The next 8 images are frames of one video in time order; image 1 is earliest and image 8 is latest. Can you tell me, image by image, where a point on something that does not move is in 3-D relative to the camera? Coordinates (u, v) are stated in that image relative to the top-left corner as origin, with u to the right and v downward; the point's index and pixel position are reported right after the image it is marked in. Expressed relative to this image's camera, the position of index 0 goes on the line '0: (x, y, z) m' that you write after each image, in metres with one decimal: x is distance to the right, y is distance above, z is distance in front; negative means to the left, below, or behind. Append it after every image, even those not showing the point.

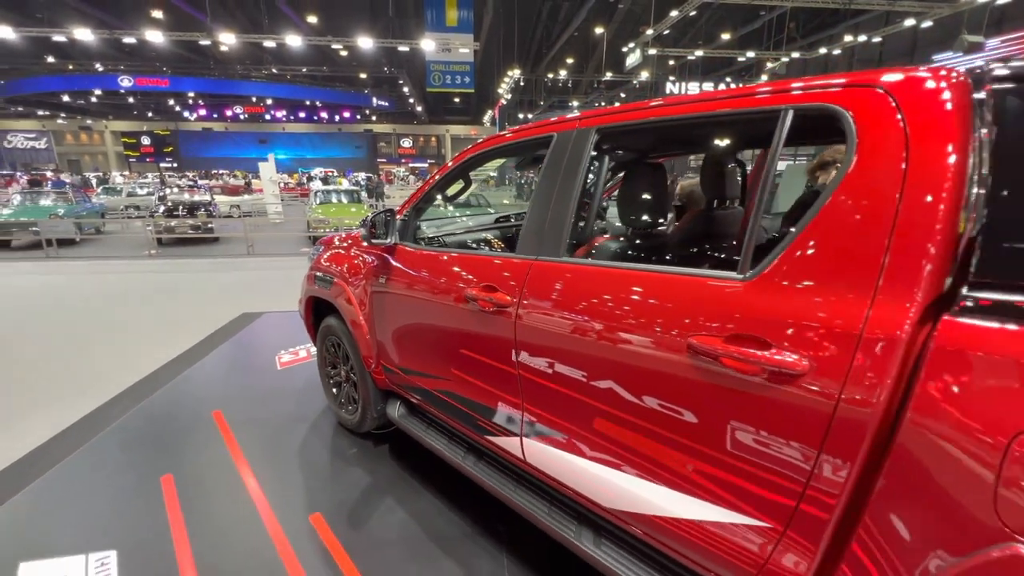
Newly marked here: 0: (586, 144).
0: (+0.2, +0.5, +1.5) m
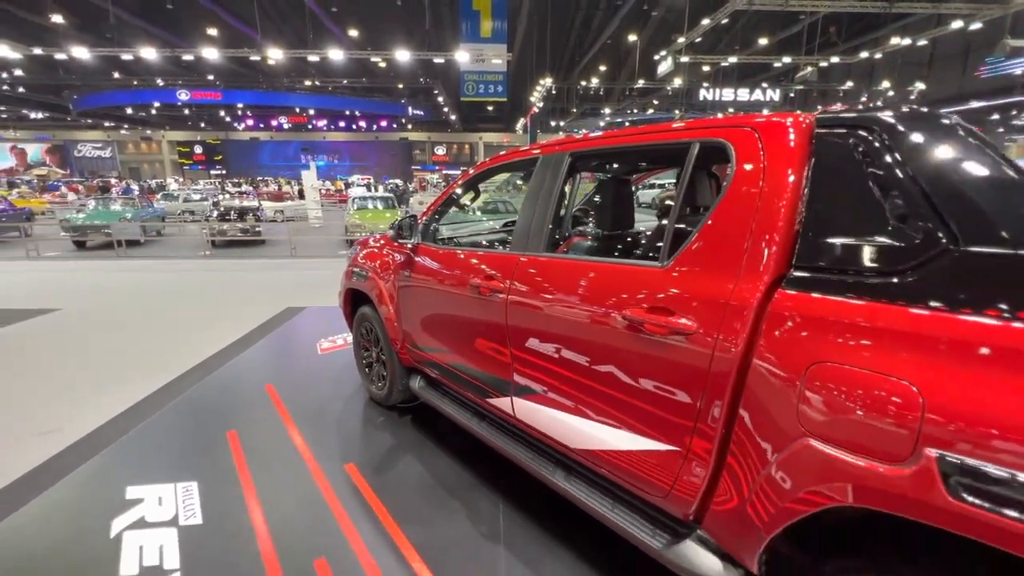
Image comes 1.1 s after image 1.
0: (+0.2, +0.5, +1.9) m
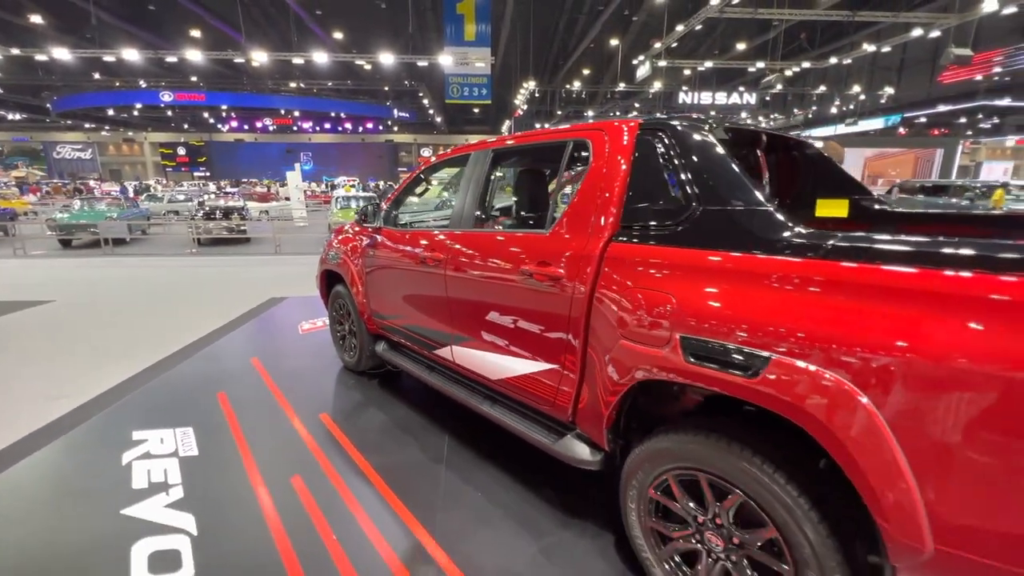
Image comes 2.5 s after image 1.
0: (-0.2, +0.7, +2.4) m
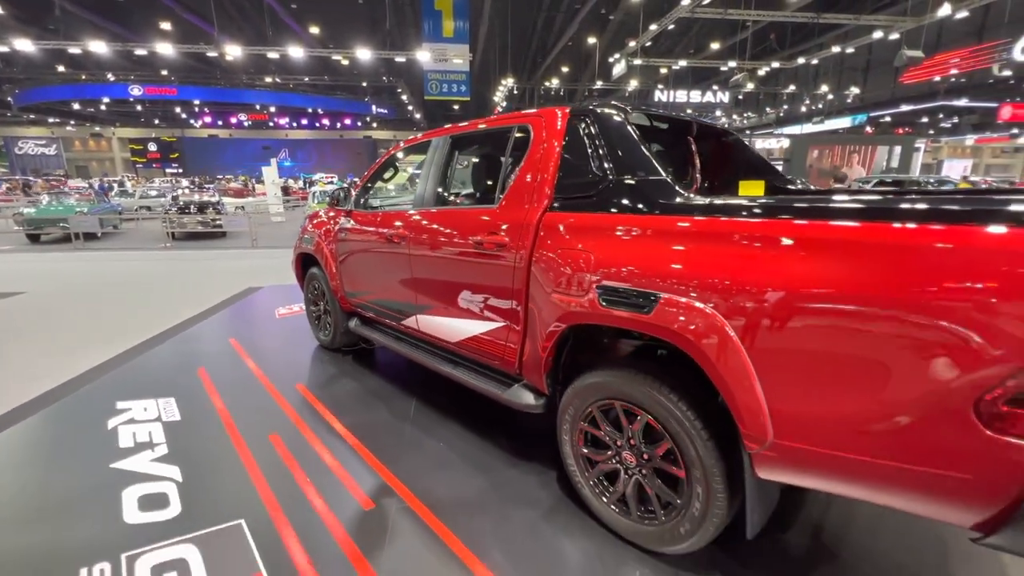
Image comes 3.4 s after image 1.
0: (-0.4, +0.8, +2.7) m
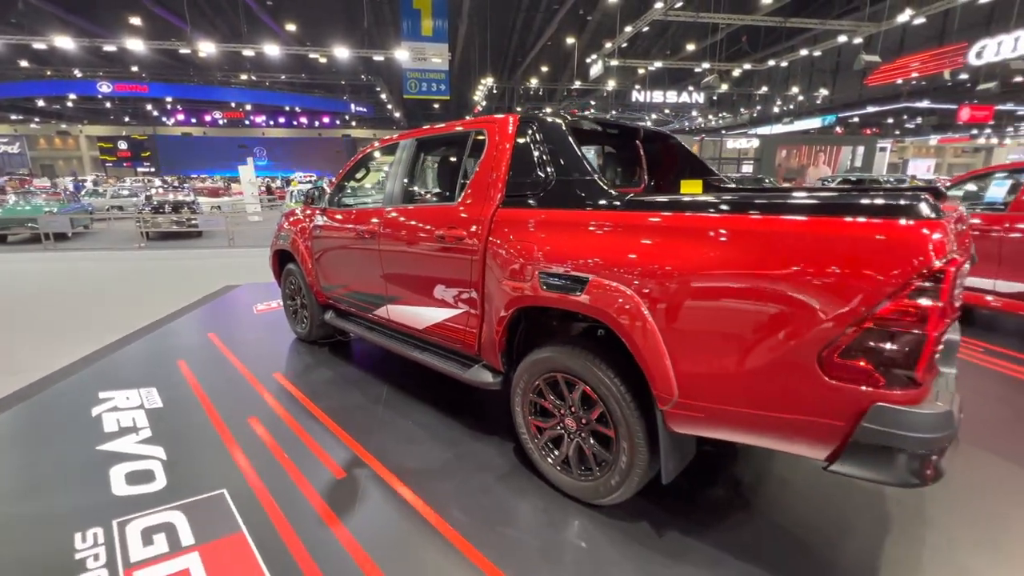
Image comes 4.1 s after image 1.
0: (-0.7, +0.9, +2.9) m
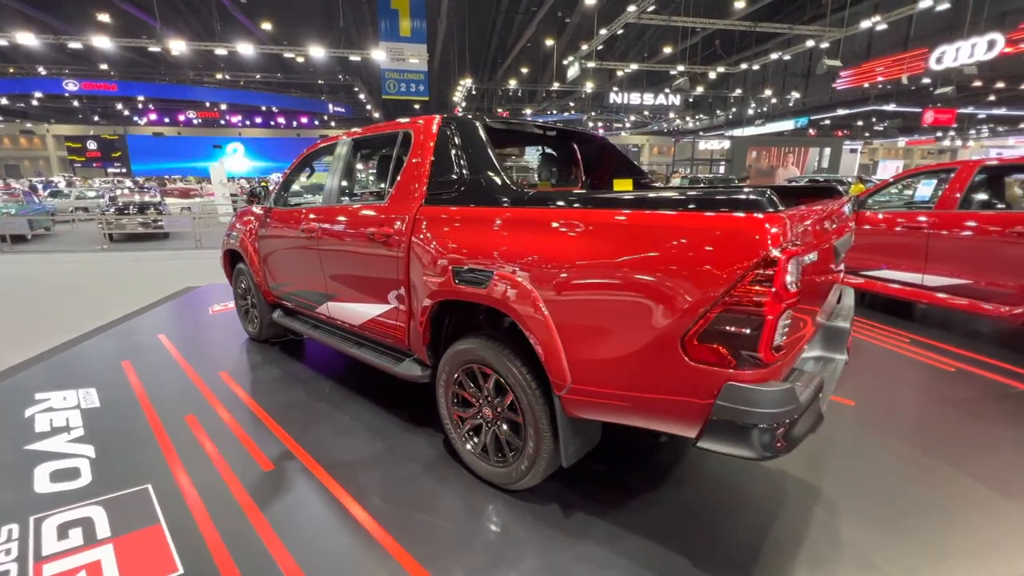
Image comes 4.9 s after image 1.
0: (-1.1, +0.9, +2.9) m
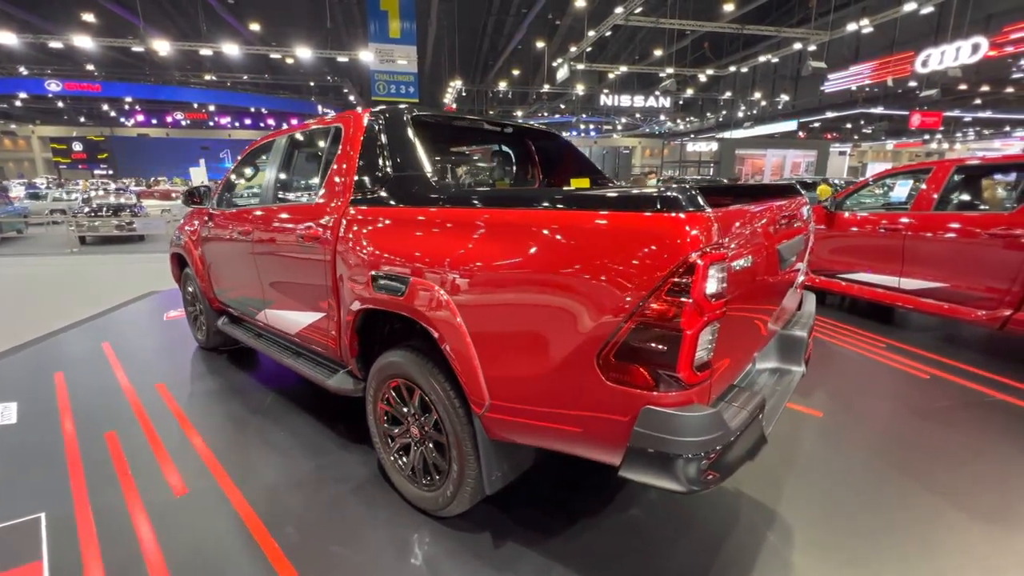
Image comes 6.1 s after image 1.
0: (-1.4, +0.9, +2.7) m
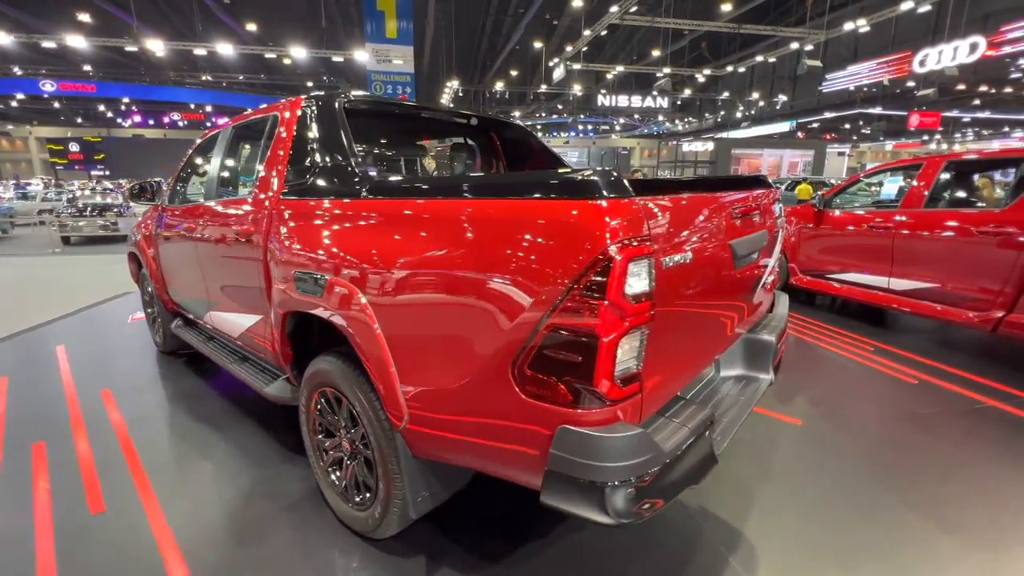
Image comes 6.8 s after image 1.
0: (-1.6, +0.9, +2.6) m
